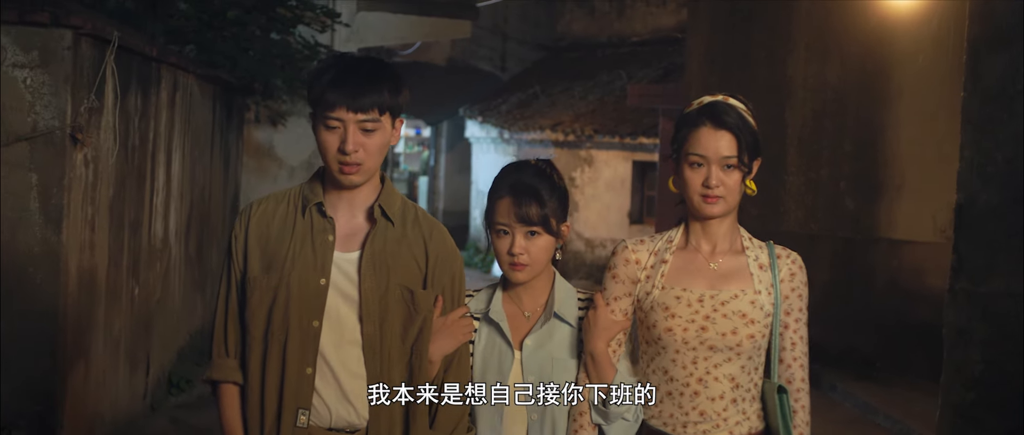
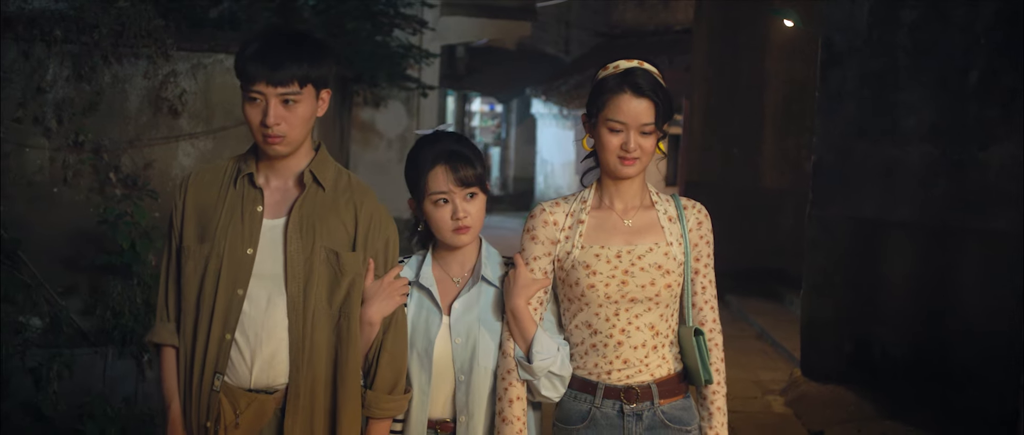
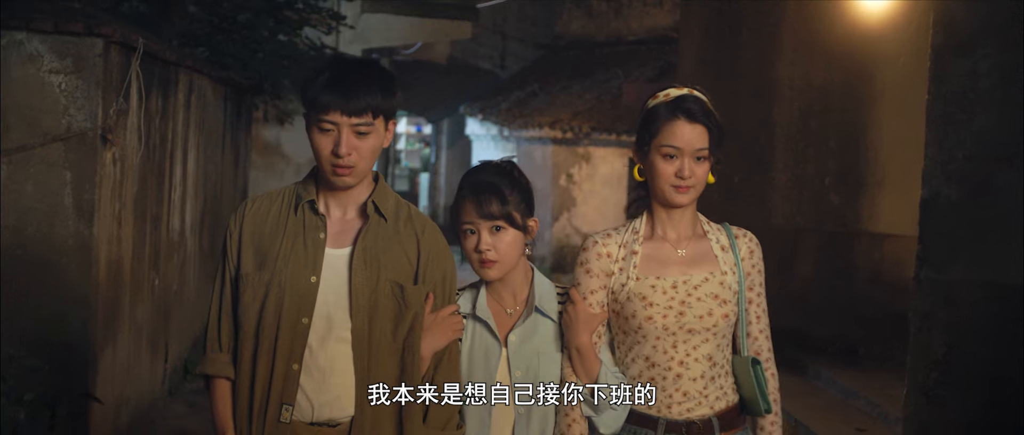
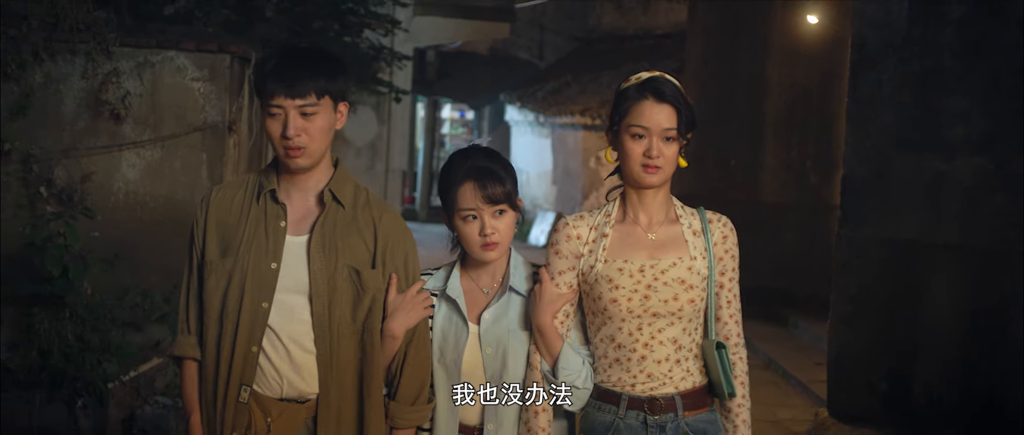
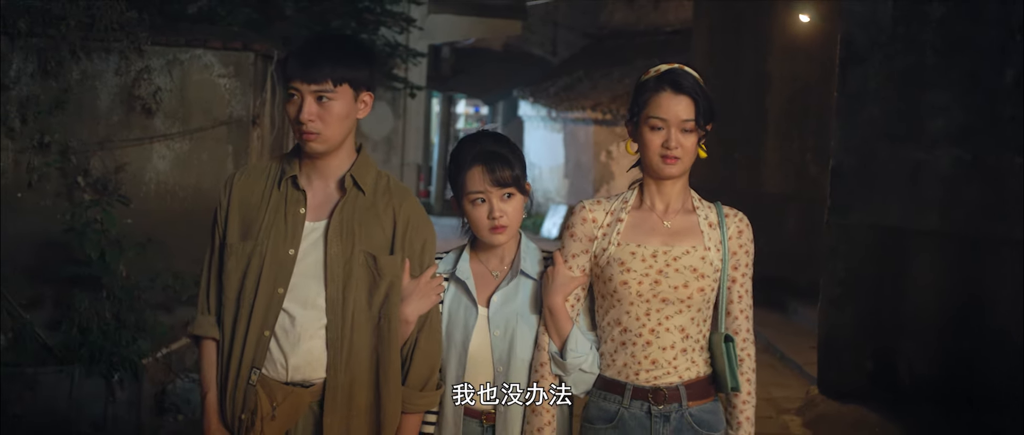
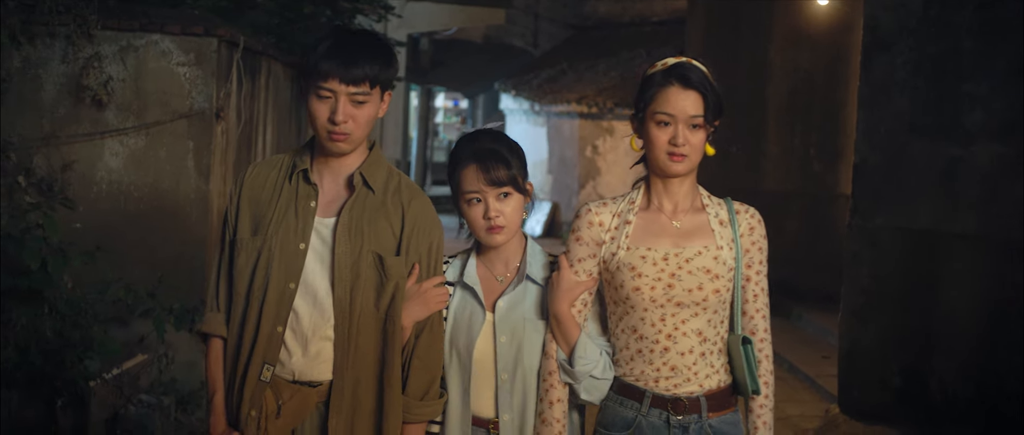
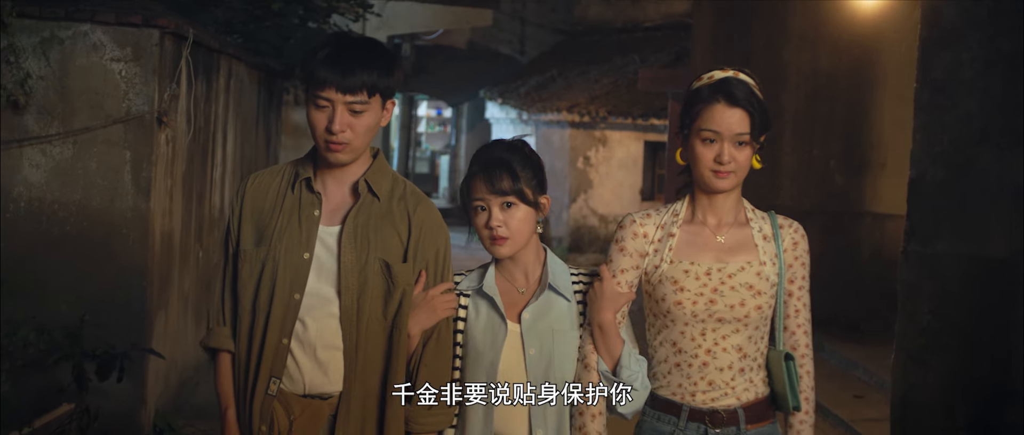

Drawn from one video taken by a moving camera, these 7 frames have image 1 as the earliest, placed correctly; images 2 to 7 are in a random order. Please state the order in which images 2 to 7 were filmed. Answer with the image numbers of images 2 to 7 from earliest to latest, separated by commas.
3, 7, 6, 4, 5, 2
